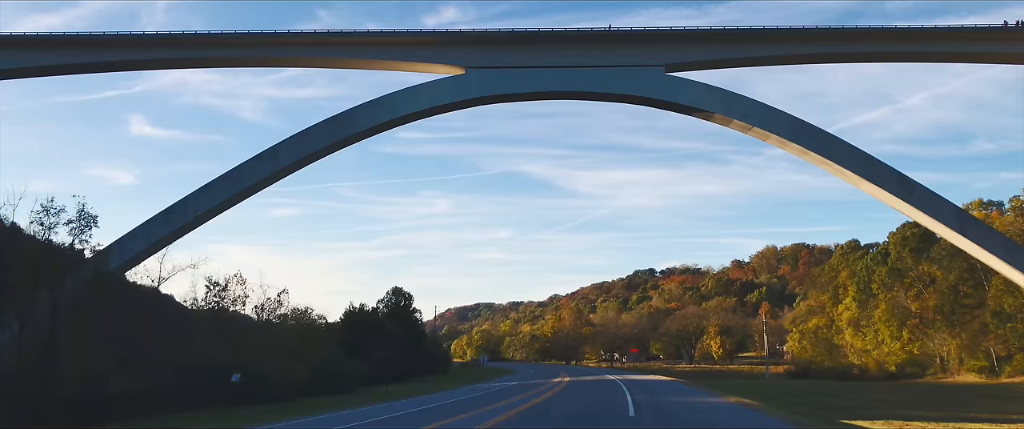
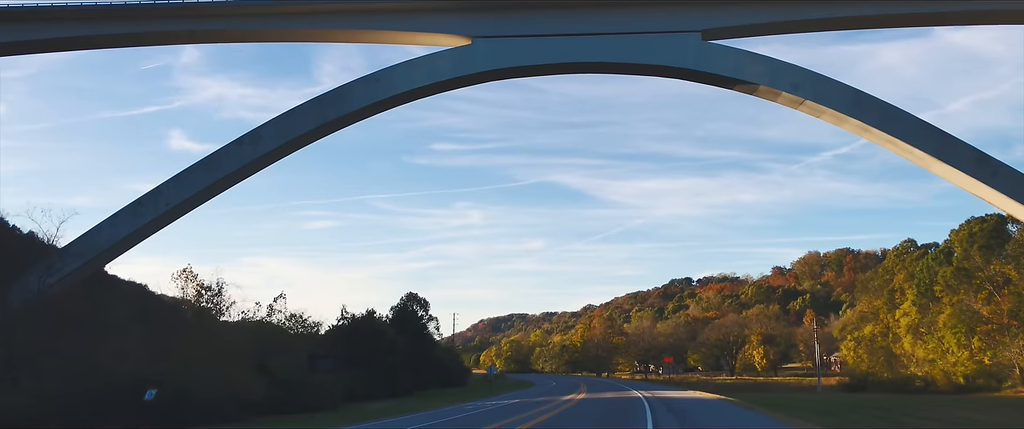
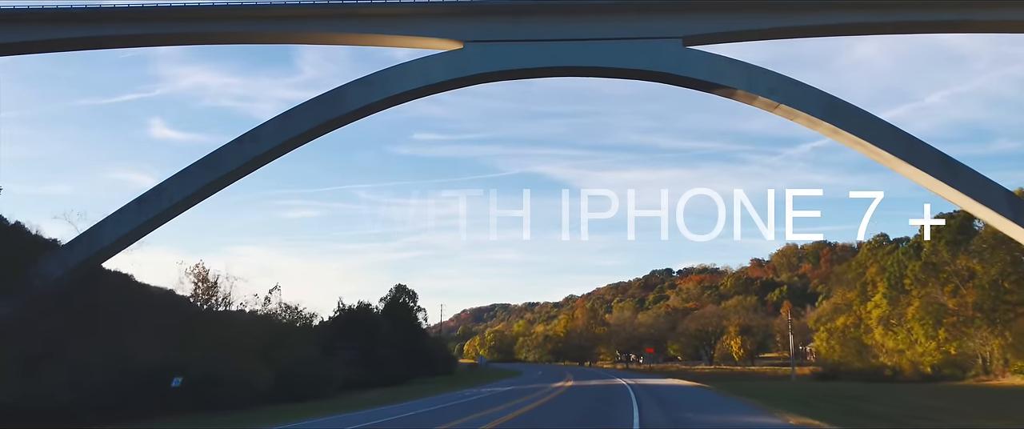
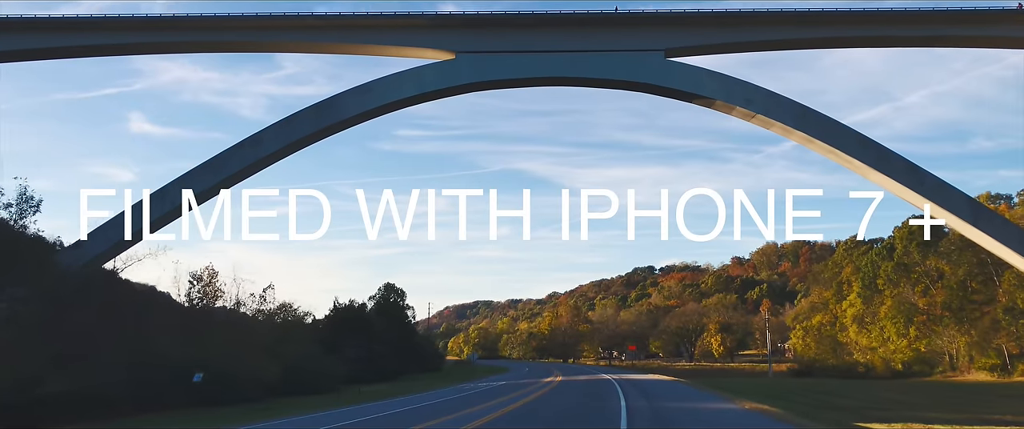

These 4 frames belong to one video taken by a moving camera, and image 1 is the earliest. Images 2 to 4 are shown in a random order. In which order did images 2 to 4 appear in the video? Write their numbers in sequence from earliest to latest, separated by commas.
4, 3, 2
